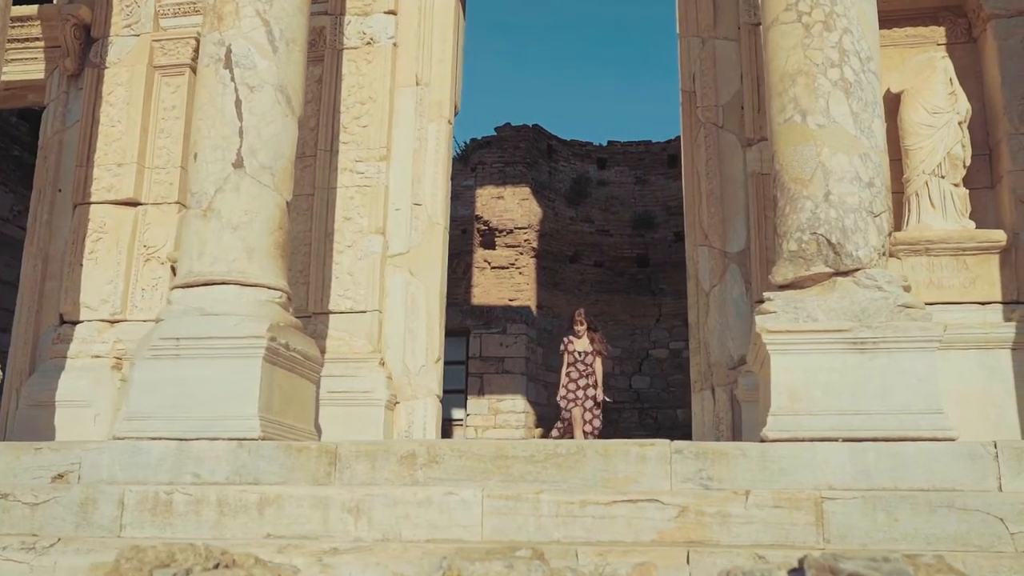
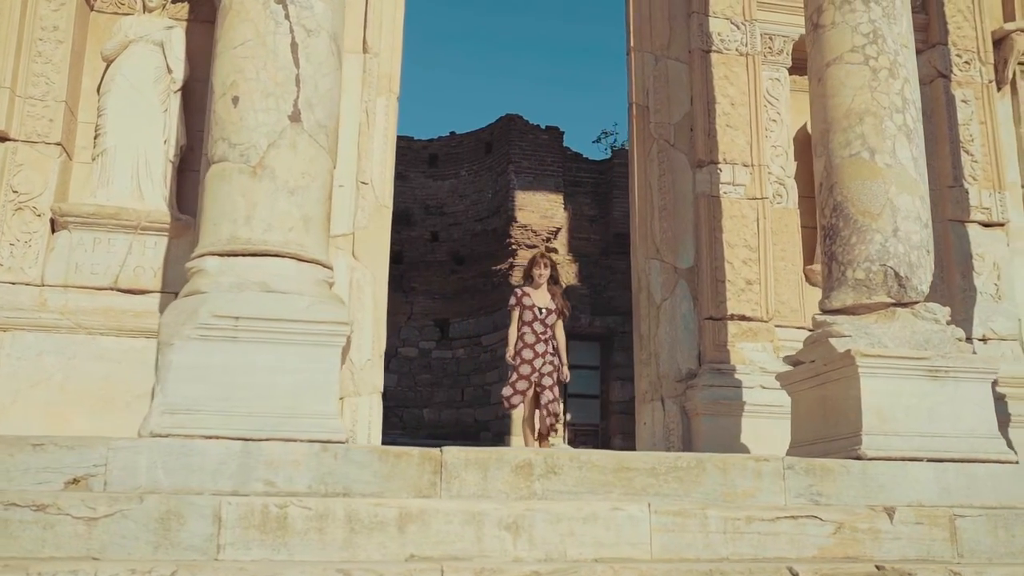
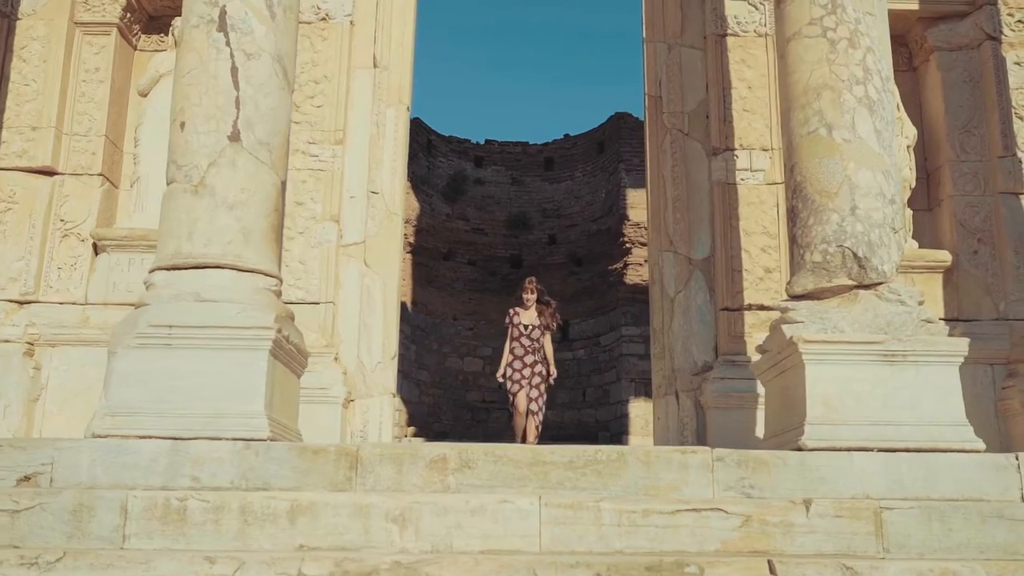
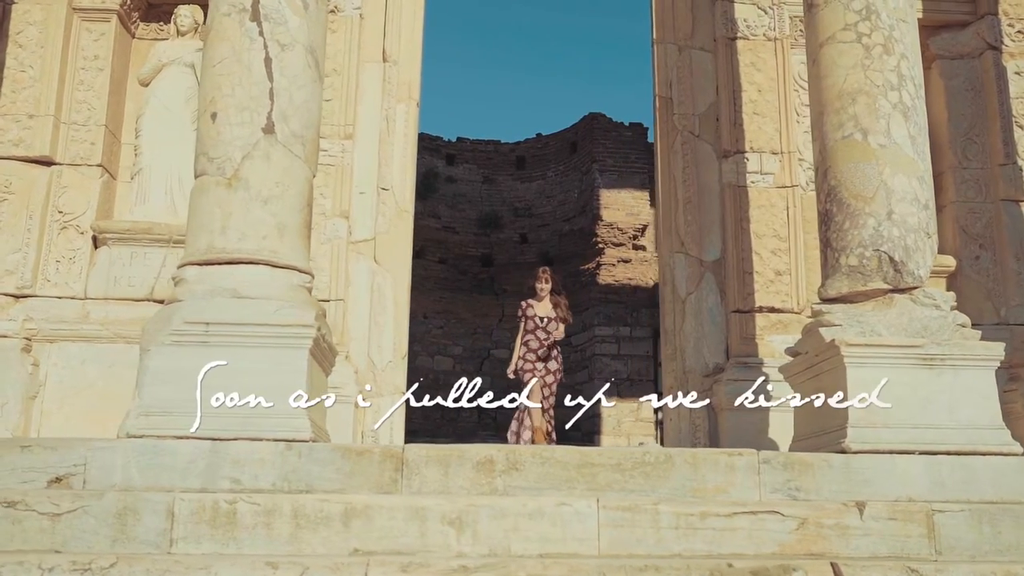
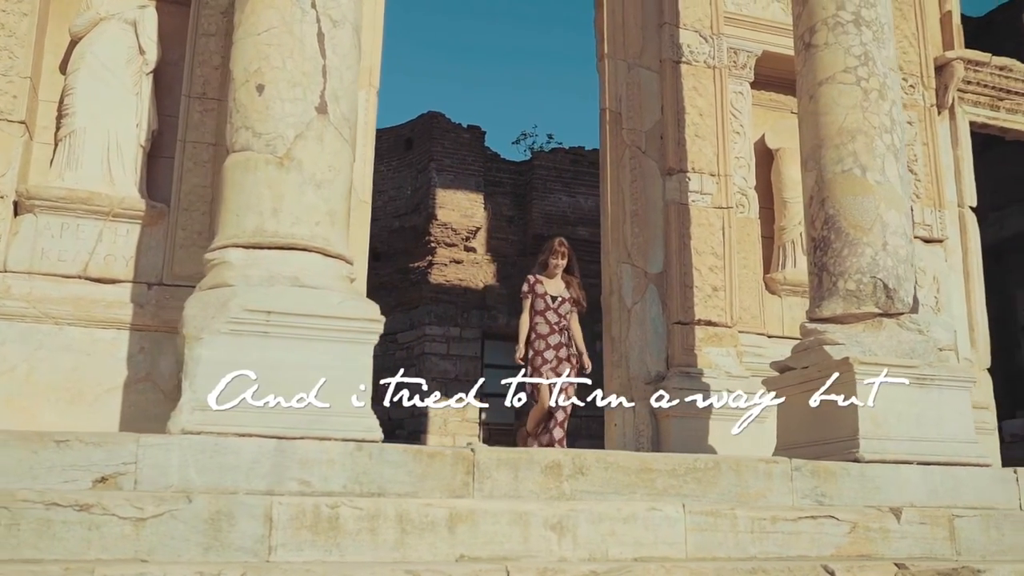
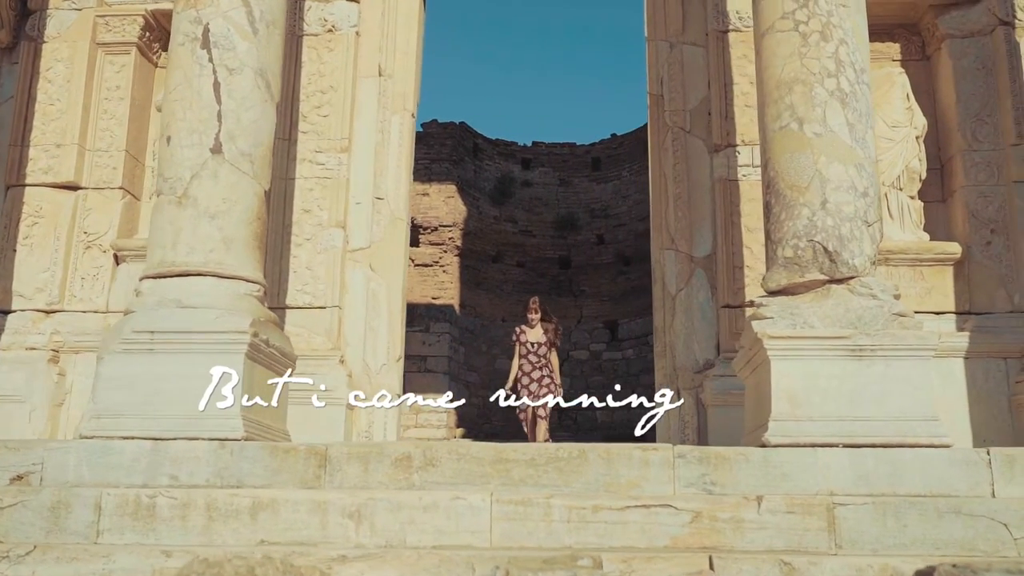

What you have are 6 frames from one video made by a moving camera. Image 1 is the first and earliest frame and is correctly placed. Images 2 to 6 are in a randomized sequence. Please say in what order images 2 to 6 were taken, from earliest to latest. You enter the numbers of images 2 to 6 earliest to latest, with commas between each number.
6, 3, 4, 2, 5
